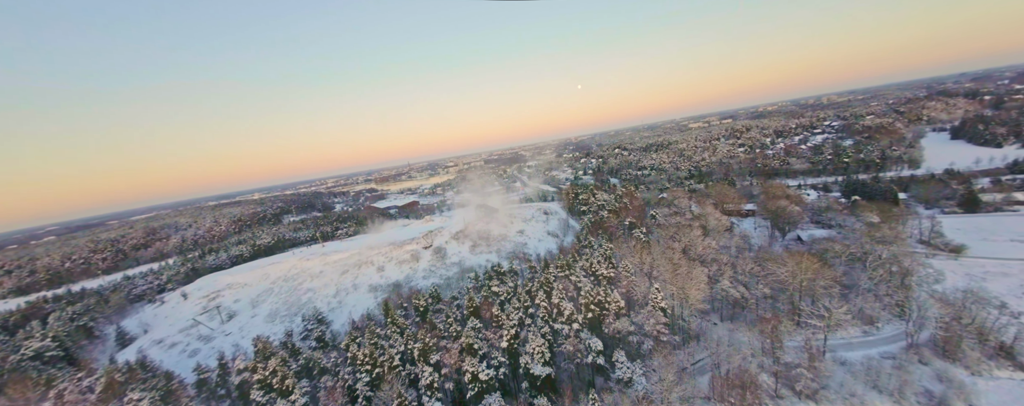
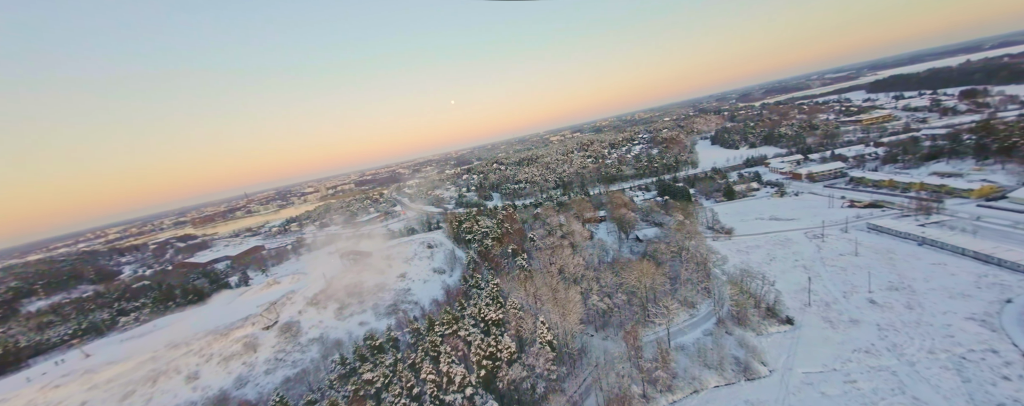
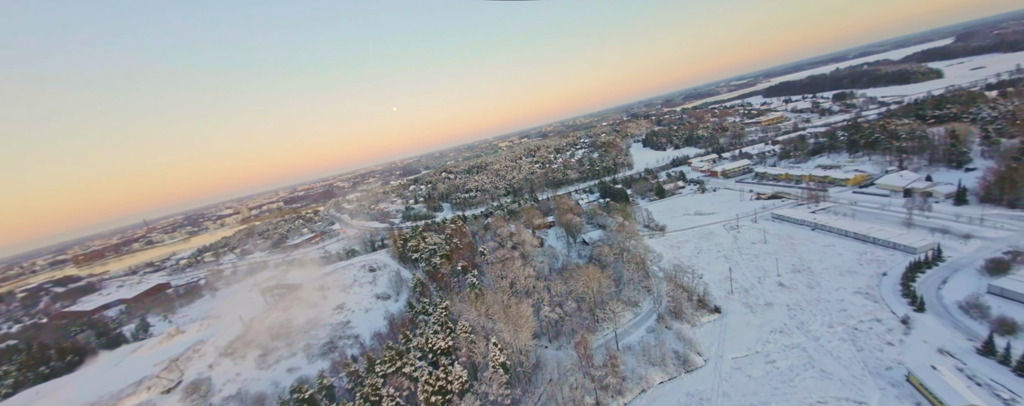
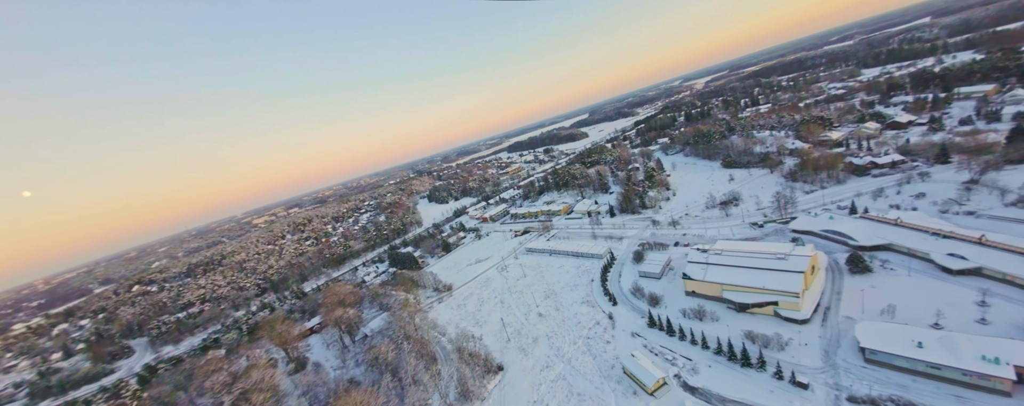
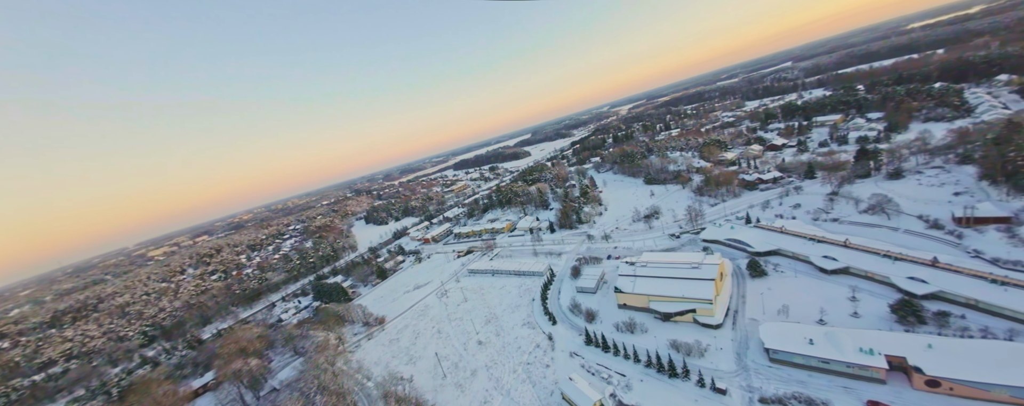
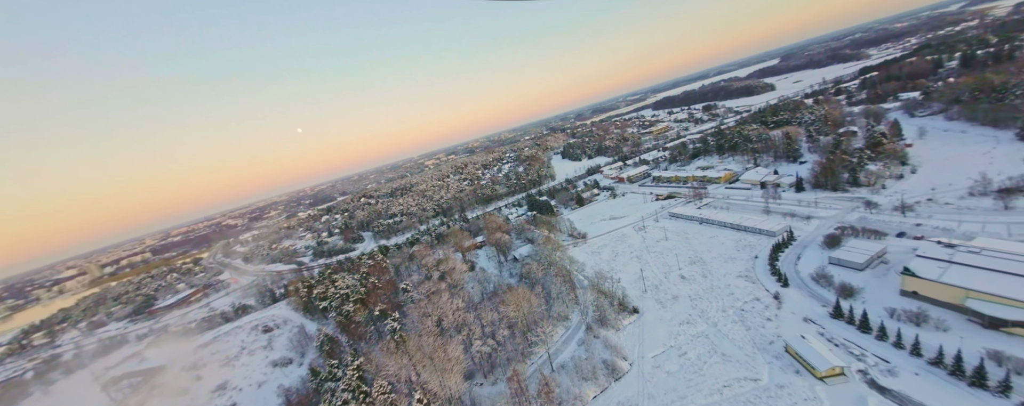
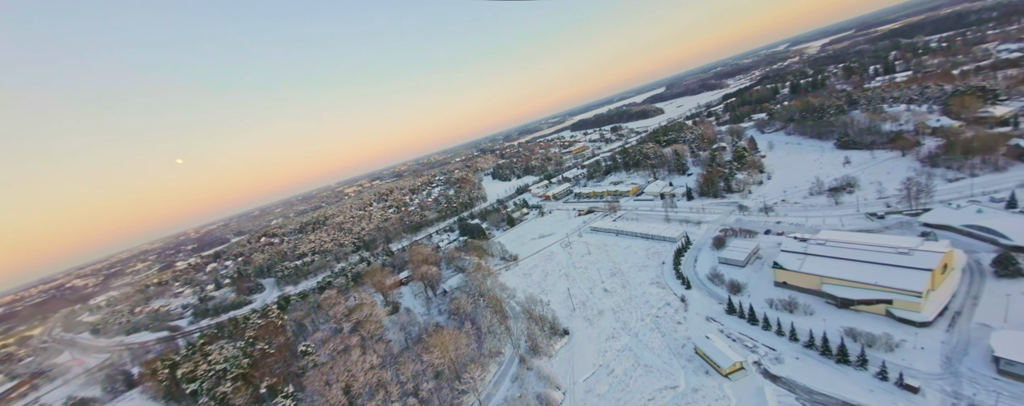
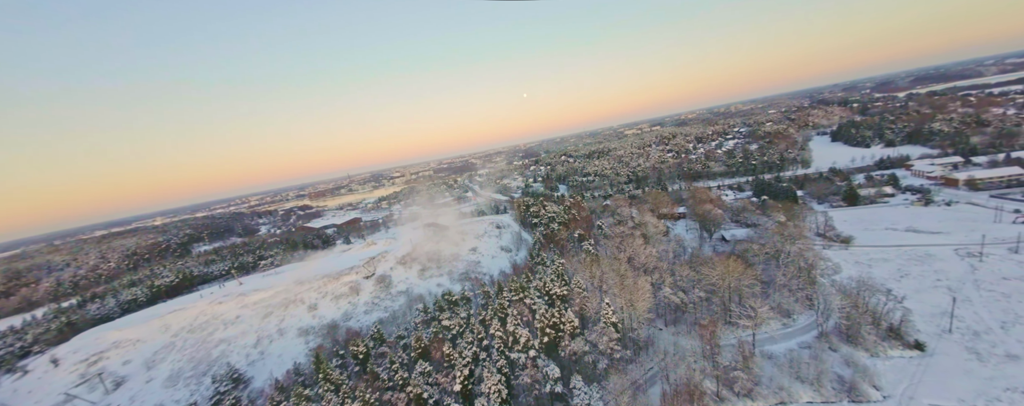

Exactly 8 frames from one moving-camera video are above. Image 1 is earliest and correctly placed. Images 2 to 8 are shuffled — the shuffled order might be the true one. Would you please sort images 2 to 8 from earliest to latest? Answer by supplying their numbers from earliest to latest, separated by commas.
8, 2, 3, 6, 7, 4, 5
